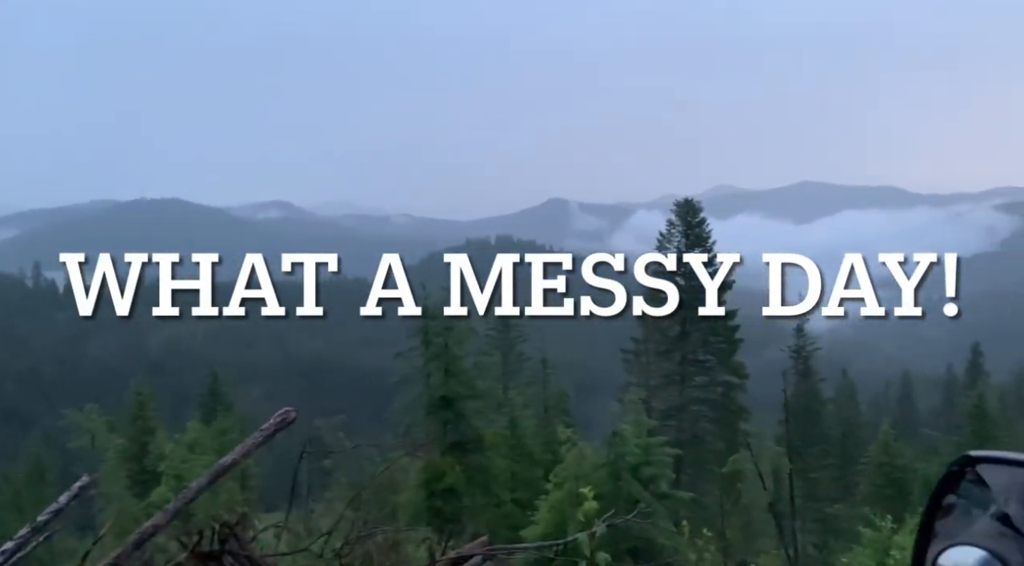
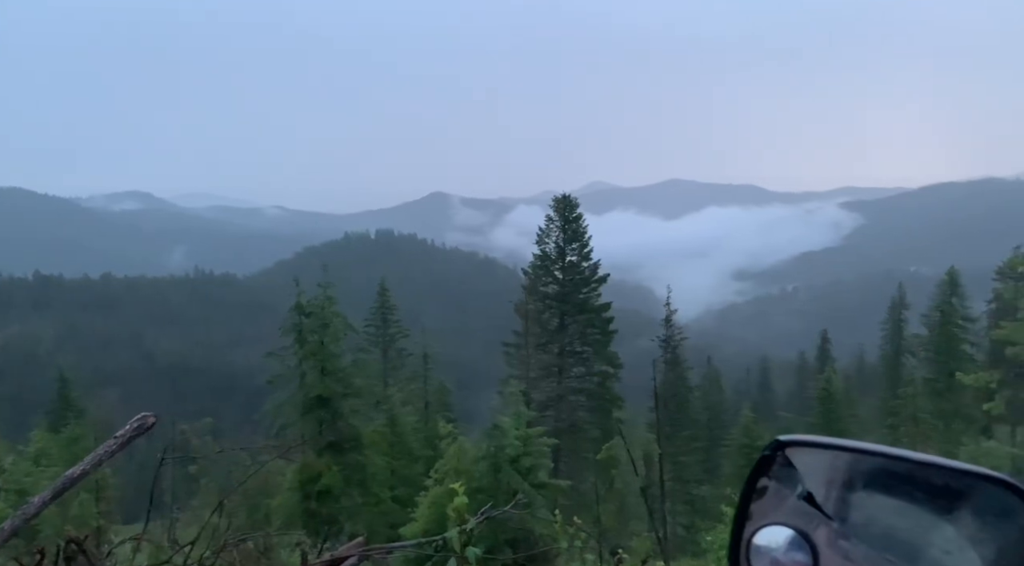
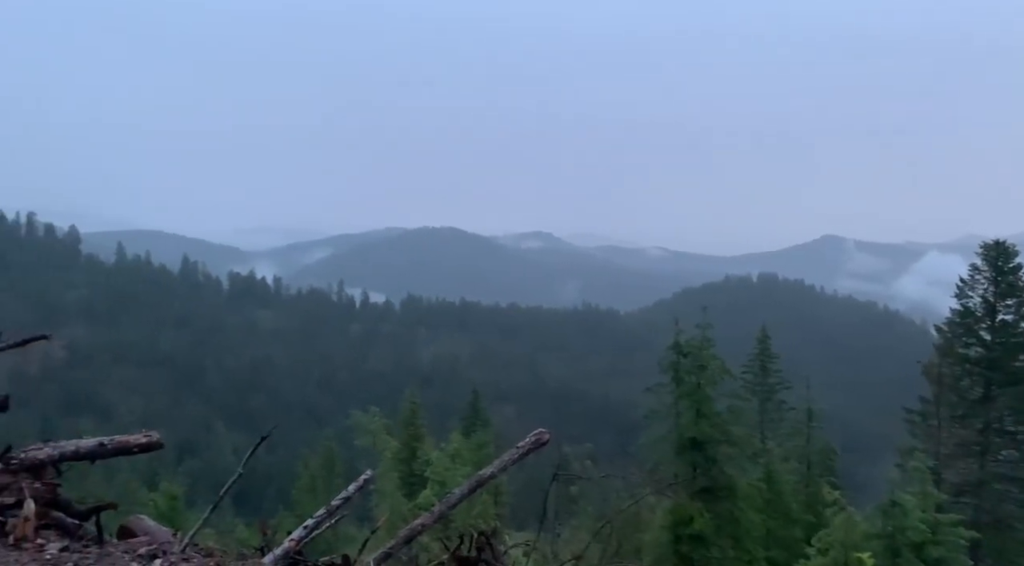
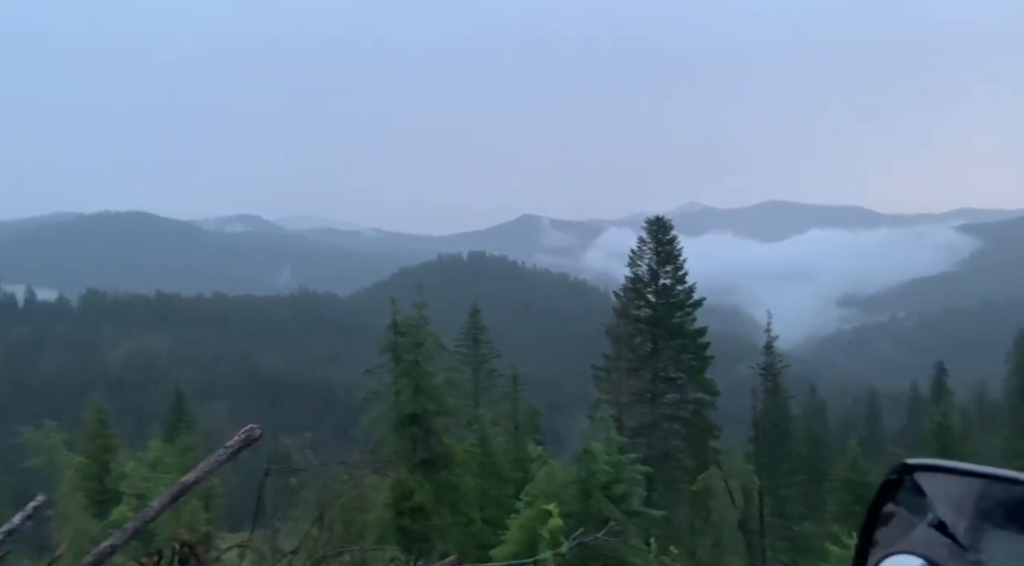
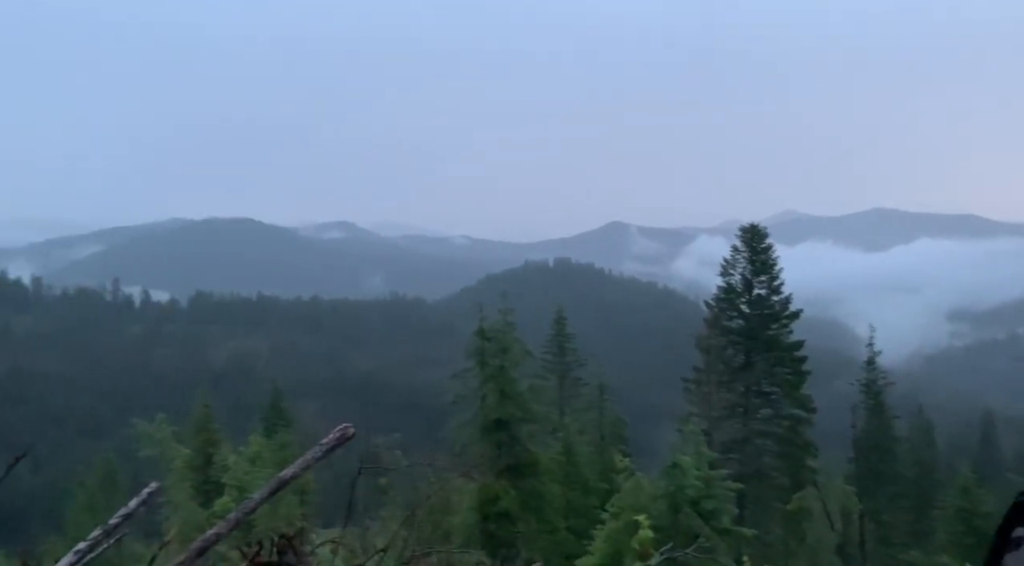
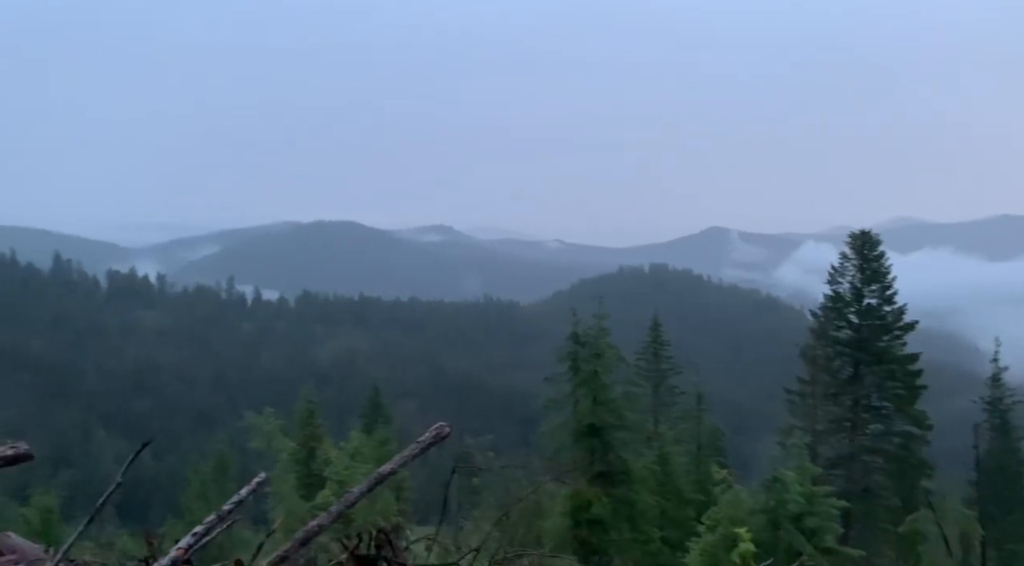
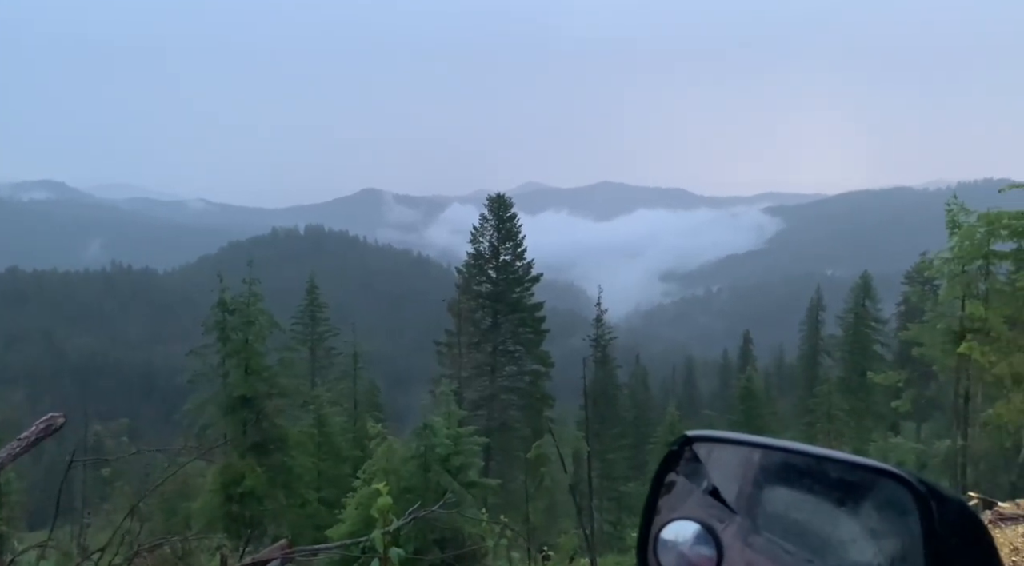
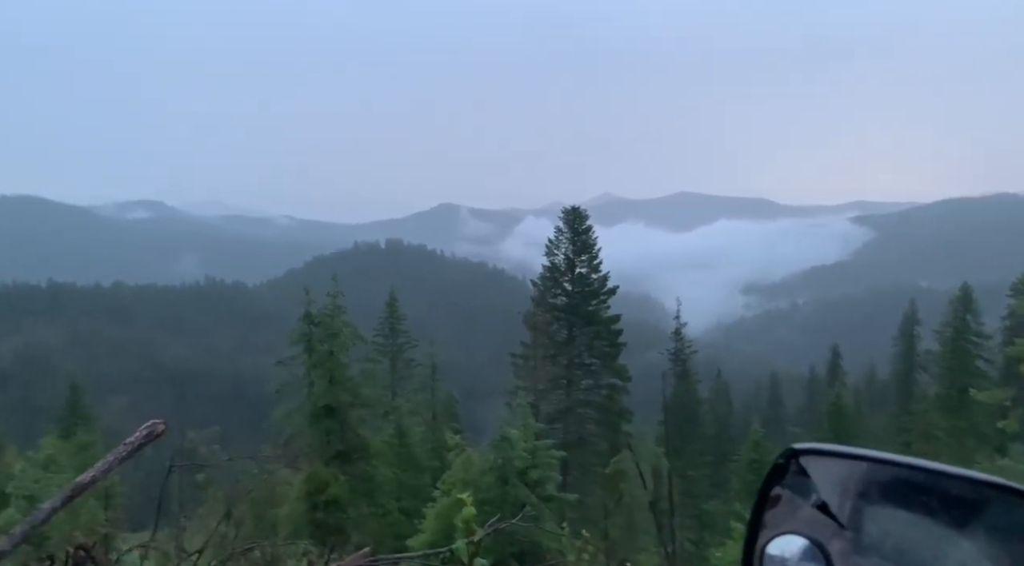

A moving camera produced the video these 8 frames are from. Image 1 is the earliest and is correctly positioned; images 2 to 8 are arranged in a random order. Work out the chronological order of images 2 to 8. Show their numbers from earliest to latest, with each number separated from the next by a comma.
2, 7, 8, 4, 5, 6, 3
